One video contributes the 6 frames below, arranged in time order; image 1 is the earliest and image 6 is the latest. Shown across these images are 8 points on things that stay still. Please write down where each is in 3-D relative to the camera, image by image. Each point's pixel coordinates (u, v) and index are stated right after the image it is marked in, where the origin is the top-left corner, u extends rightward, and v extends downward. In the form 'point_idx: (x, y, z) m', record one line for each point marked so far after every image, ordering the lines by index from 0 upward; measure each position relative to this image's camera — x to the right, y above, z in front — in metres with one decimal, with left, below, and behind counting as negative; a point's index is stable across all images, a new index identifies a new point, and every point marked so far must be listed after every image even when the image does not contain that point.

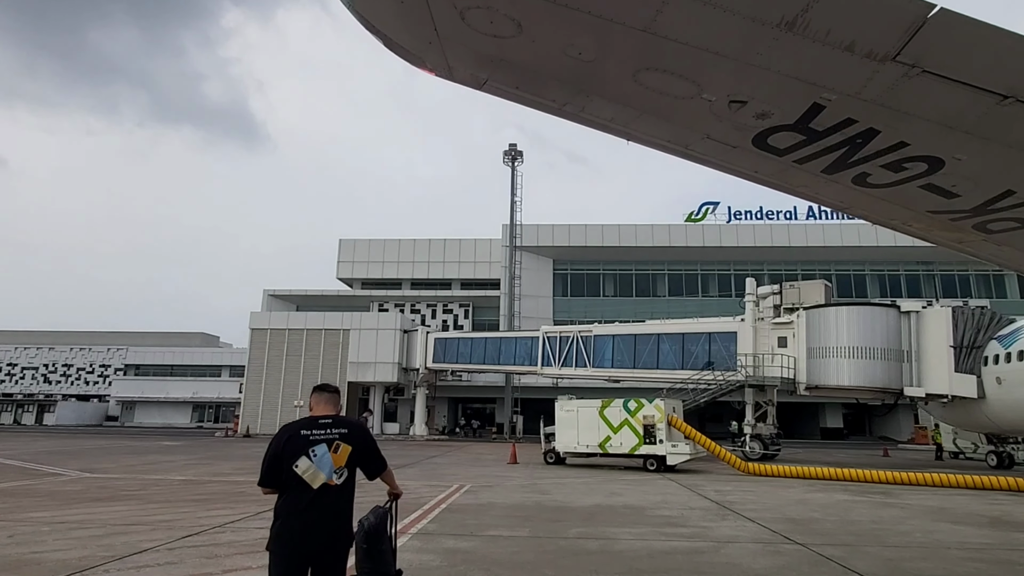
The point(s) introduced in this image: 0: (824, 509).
0: (+6.0, -4.2, +11.1) m
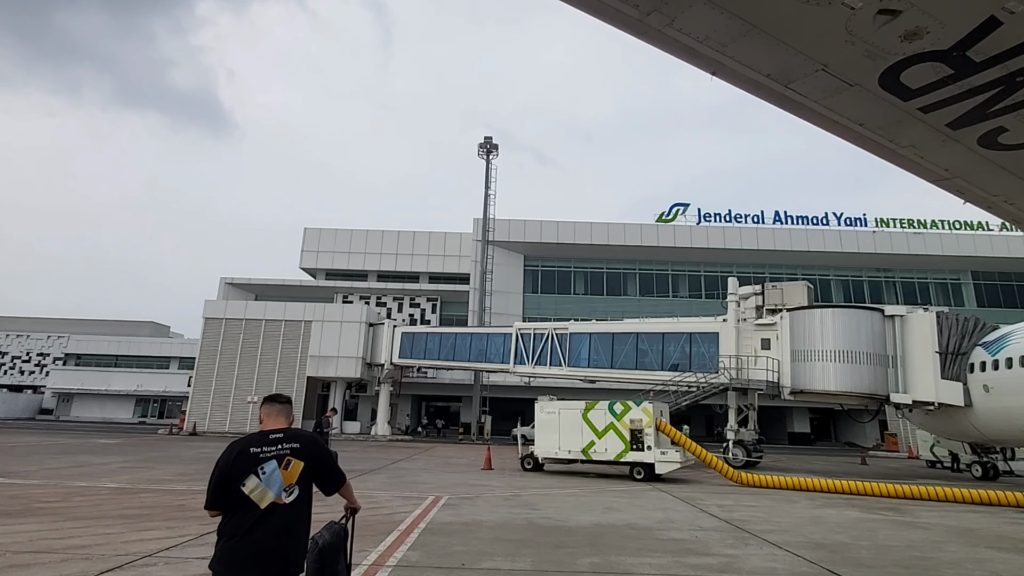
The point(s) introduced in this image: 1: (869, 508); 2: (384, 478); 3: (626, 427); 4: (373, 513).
0: (+5.8, -4.2, +10.1) m
1: (+7.9, -4.9, +13.0) m
2: (-3.6, -5.1, +15.7) m
3: (+3.3, -4.0, +16.9) m
4: (-2.6, -4.0, +10.2) m
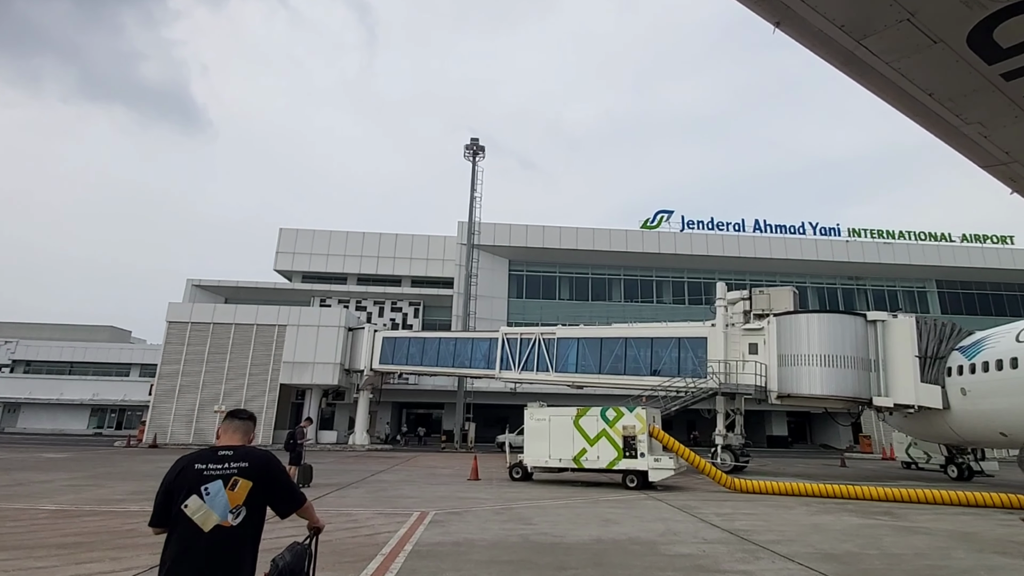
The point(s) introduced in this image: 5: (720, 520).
0: (+5.7, -4.3, +9.9) m
1: (+7.8, -5.0, +12.9) m
2: (-3.8, -5.3, +15.1) m
3: (+3.0, -4.2, +16.6) m
4: (-2.6, -4.1, +9.7) m
5: (+4.1, -4.6, +11.5) m
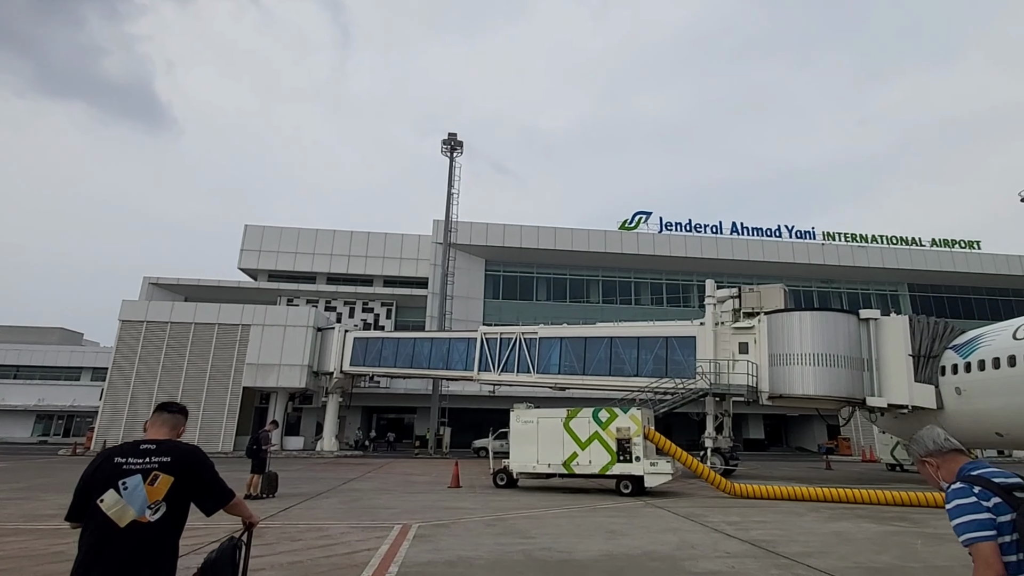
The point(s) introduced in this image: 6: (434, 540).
0: (+5.7, -4.0, +9.0) m
1: (+7.6, -4.8, +12.0) m
2: (-4.1, -5.0, +13.7) m
3: (+2.7, -4.0, +15.5) m
4: (-2.6, -3.8, +8.4) m
5: (+4.0, -4.3, +10.5) m
6: (-1.2, -4.0, +9.2) m
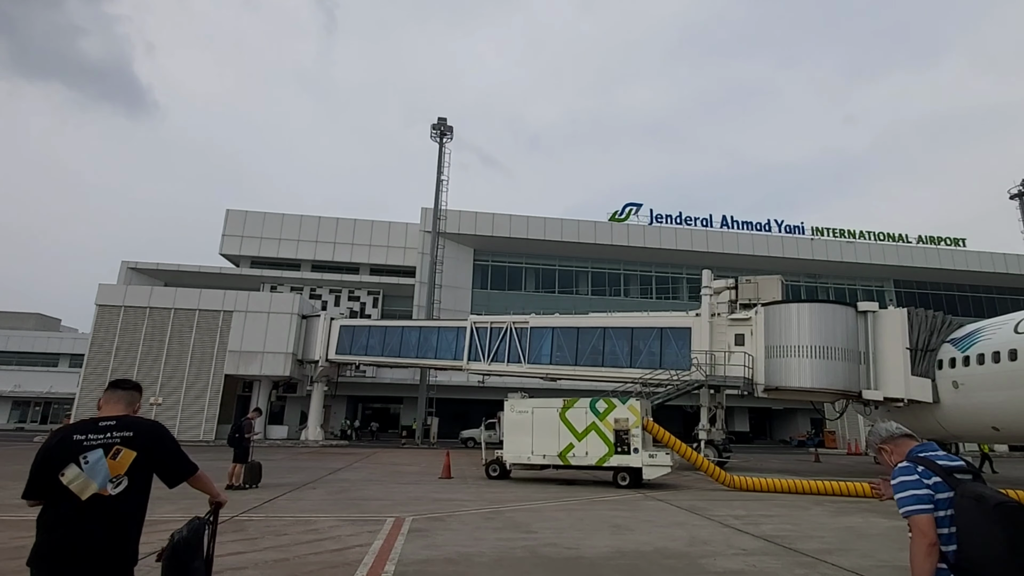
0: (+5.7, -3.8, +8.6) m
1: (+7.5, -4.5, +11.7) m
2: (-4.2, -4.6, +13.0) m
3: (+2.5, -3.6, +15.0) m
4: (-2.6, -3.5, +7.8) m
5: (+4.0, -4.1, +10.0) m
6: (-1.2, -3.7, +8.6) m
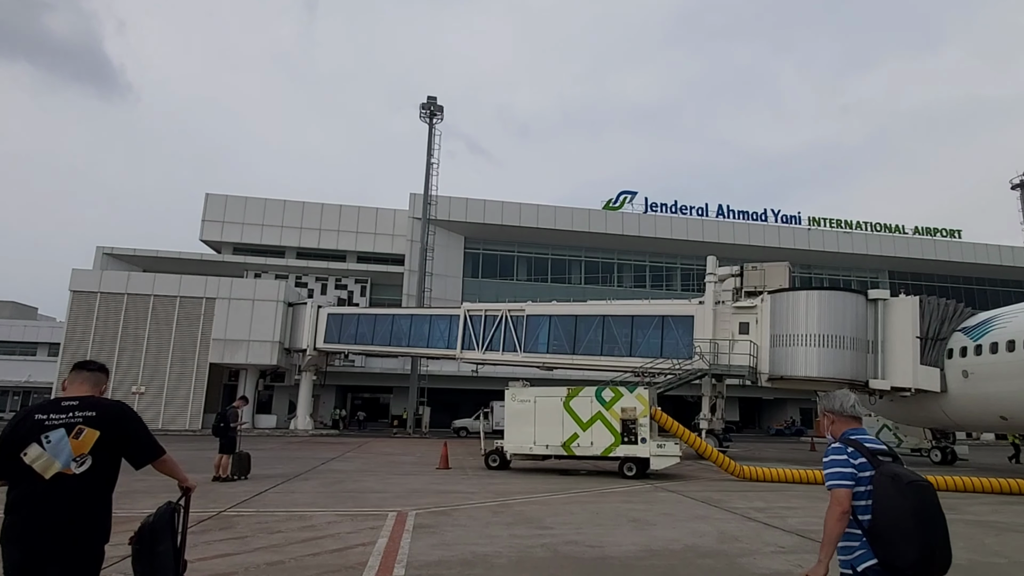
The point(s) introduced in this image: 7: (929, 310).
0: (+5.9, -3.5, +8.0) m
1: (+7.7, -4.2, +11.2) m
2: (-4.1, -4.2, +12.2) m
3: (+2.6, -3.2, +14.4) m
4: (-2.4, -3.1, +7.0) m
5: (+4.1, -3.7, +9.4) m
6: (-1.0, -3.3, +7.9) m
7: (+14.3, -0.8, +20.1) m
